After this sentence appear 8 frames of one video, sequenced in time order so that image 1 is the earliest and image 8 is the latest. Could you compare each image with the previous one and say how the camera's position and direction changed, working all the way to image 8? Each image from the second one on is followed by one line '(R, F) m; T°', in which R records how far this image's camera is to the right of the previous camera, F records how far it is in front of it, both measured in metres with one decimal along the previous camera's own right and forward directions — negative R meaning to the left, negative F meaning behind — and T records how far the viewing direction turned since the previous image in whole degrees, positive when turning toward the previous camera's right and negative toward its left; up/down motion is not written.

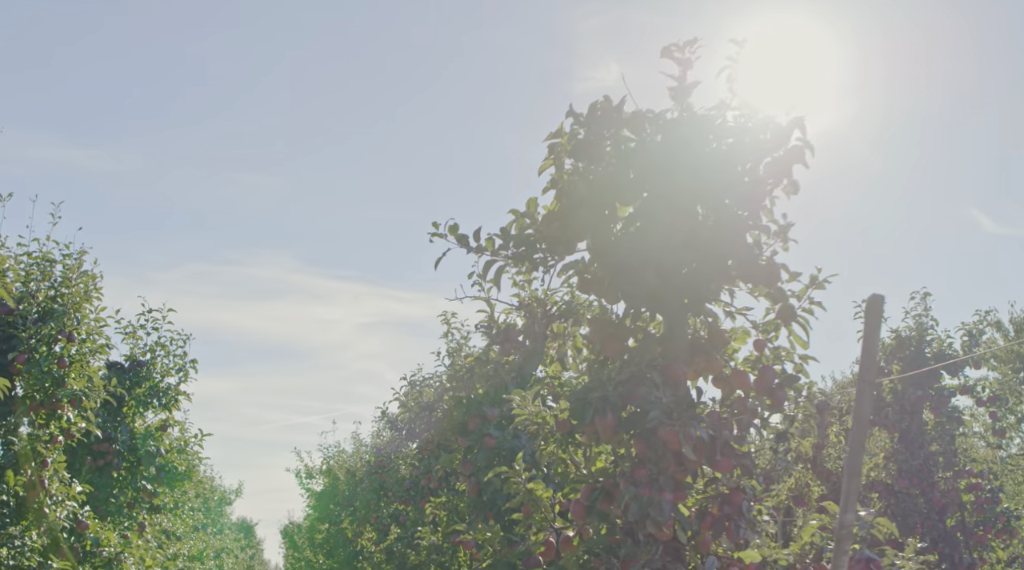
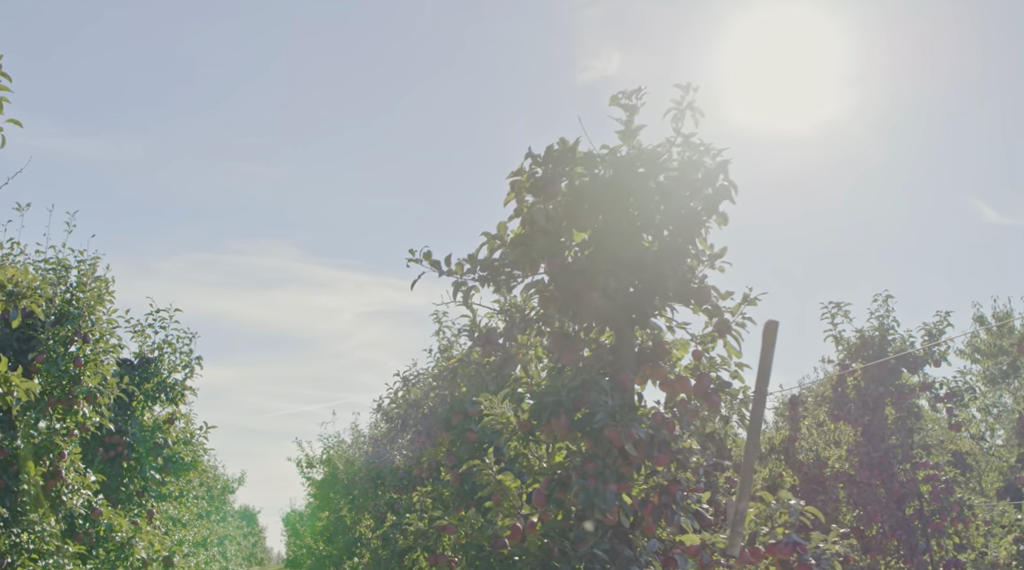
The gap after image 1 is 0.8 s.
(+0.2, -0.6) m; 0°
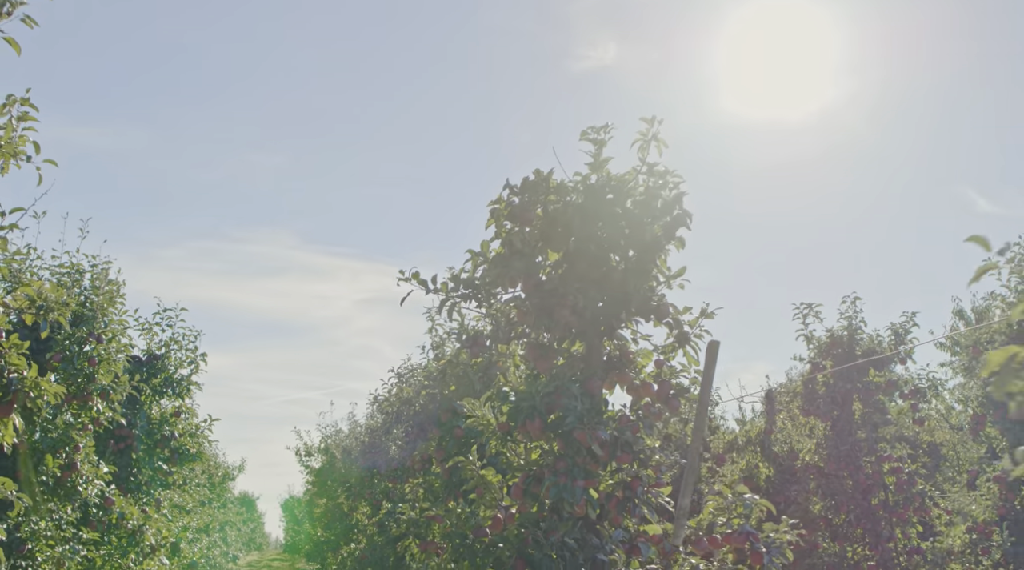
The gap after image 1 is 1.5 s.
(+0.1, -0.5) m; 0°
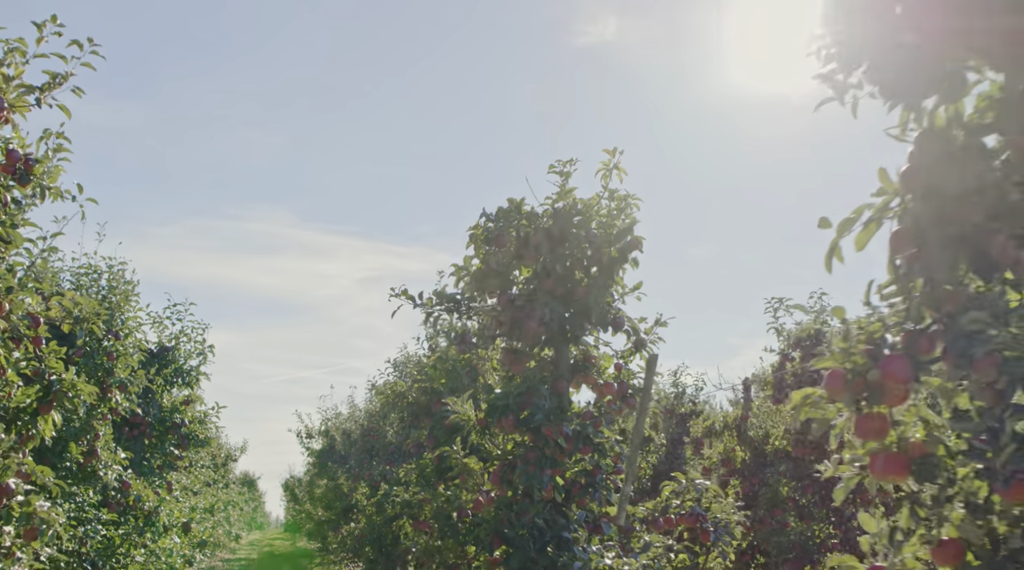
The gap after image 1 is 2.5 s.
(+0.1, -0.7) m; 0°
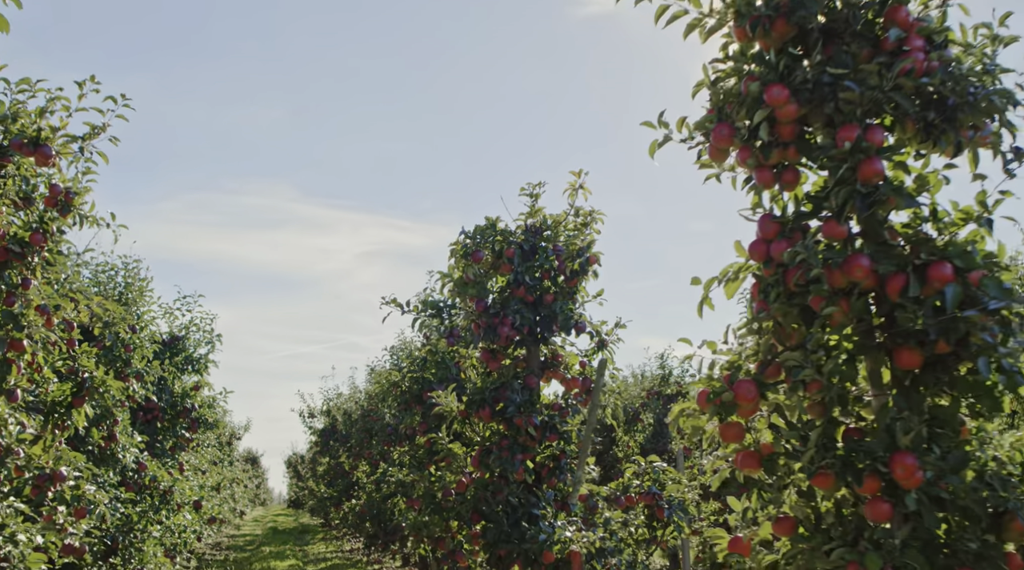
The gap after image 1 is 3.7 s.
(+0.2, -0.8) m; 0°
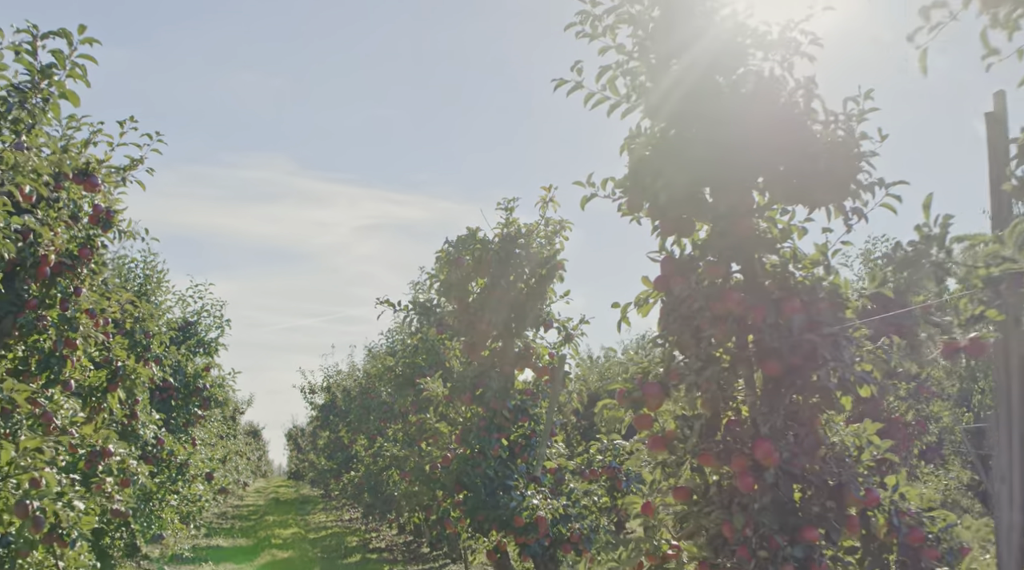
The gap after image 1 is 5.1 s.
(+0.2, -1.0) m; 0°
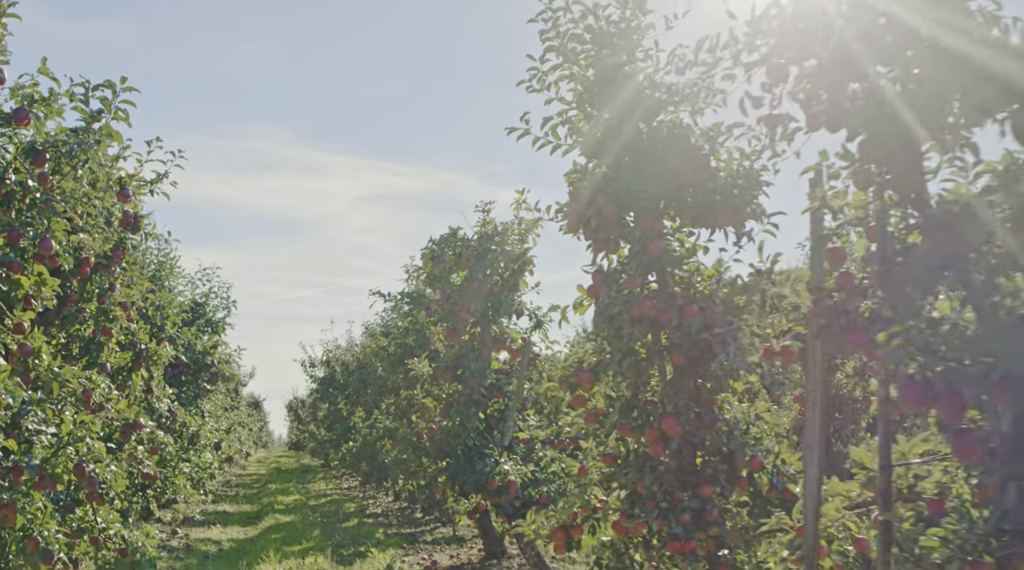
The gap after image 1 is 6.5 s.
(+0.2, -1.0) m; 0°
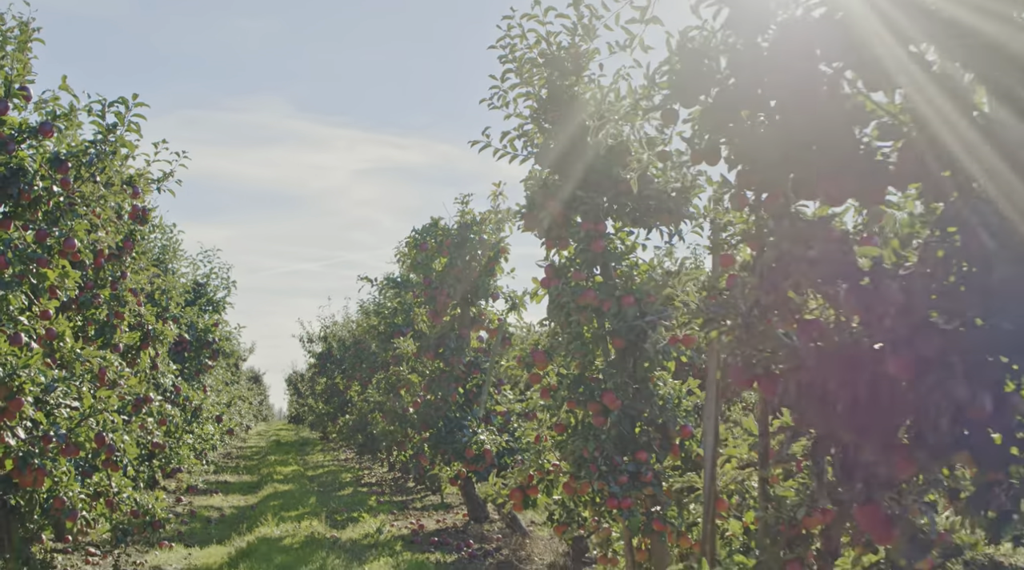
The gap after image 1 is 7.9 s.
(+0.2, -0.8) m; 0°
